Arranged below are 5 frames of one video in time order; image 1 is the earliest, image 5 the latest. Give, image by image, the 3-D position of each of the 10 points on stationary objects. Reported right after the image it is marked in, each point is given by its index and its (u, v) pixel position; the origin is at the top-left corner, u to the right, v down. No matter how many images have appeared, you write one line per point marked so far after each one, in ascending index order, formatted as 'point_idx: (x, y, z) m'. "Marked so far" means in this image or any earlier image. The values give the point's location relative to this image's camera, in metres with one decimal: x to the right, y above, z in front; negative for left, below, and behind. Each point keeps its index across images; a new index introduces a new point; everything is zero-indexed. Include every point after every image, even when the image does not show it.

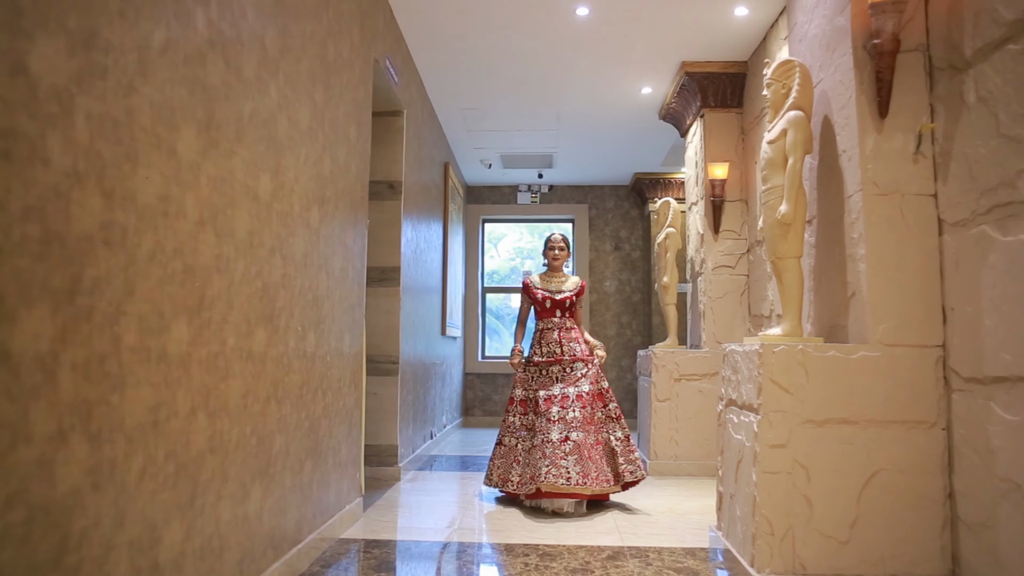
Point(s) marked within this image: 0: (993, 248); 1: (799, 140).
0: (+1.4, +0.1, +2.1) m
1: (+1.0, +0.5, +2.5) m
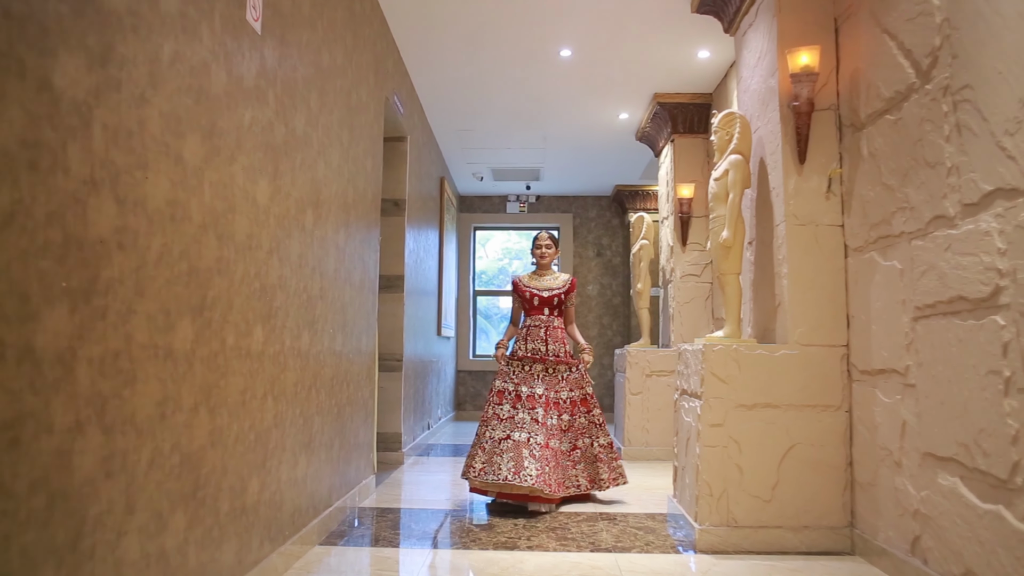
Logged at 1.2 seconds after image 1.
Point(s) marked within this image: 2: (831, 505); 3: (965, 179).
0: (+1.4, +0.1, +2.7) m
1: (+1.0, +0.5, +3.1) m
2: (+1.3, -0.9, +2.8) m
3: (+1.3, +0.3, +2.1) m
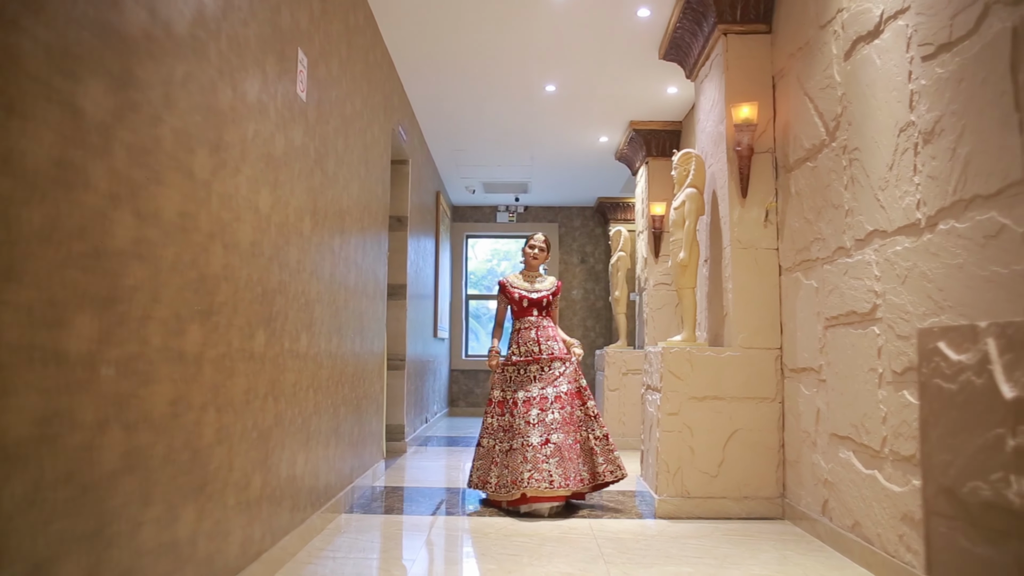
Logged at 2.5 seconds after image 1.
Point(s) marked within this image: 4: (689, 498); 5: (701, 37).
0: (+1.3, 0.0, +3.3) m
1: (+0.9, +0.4, +3.7) m
2: (+1.2, -0.9, +3.5) m
3: (+1.3, +0.3, +2.7) m
4: (+0.9, -1.0, +3.5) m
5: (+1.1, +1.4, +4.0) m
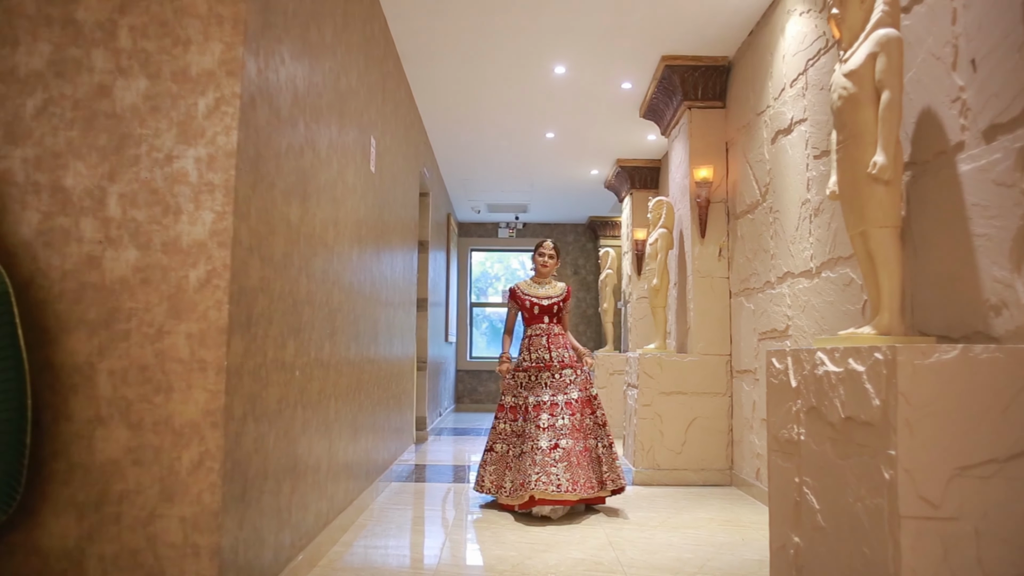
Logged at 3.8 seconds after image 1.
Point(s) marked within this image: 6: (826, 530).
0: (+1.4, -0.1, +4.3) m
1: (+1.0, +0.3, +4.7) m
2: (+1.3, -1.1, +4.5) m
3: (+1.4, +0.1, +3.7) m
4: (+0.9, -1.1, +4.5) m
5: (+1.1, +1.3, +5.0) m
6: (+0.8, -0.6, +1.8) m
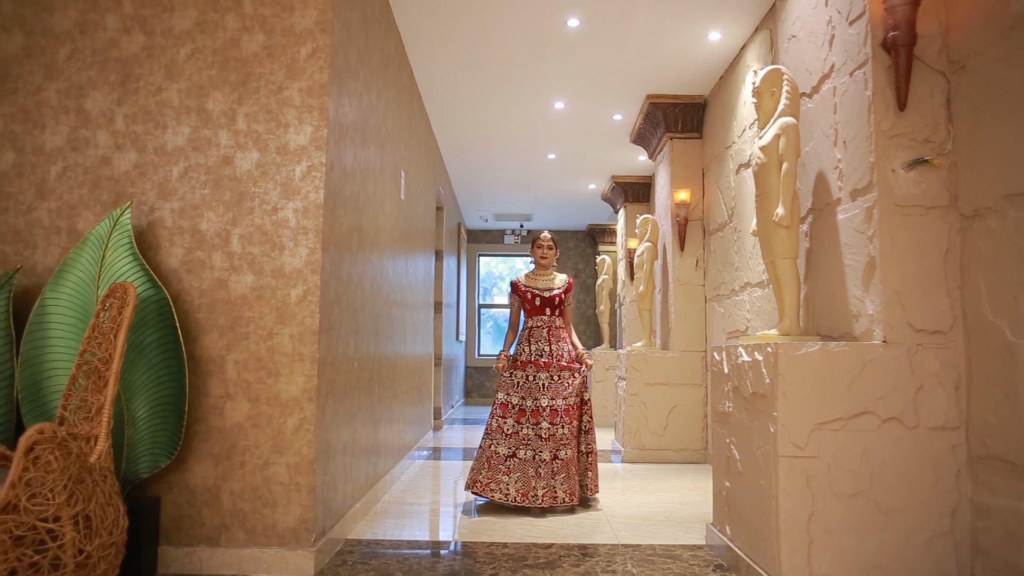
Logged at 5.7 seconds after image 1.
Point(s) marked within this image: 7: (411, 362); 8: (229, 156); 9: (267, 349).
0: (+1.4, -0.2, +5.1) m
1: (+1.0, +0.2, +5.5) m
2: (+1.3, -1.1, +5.2) m
3: (+1.4, +0.1, +4.5) m
4: (+1.0, -1.2, +5.2) m
5: (+1.2, +1.2, +5.7) m
6: (+0.8, -0.6, +2.5) m
7: (-0.7, -0.6, +5.4) m
8: (-1.1, +0.5, +2.7) m
9: (-0.9, -0.2, +2.6) m
